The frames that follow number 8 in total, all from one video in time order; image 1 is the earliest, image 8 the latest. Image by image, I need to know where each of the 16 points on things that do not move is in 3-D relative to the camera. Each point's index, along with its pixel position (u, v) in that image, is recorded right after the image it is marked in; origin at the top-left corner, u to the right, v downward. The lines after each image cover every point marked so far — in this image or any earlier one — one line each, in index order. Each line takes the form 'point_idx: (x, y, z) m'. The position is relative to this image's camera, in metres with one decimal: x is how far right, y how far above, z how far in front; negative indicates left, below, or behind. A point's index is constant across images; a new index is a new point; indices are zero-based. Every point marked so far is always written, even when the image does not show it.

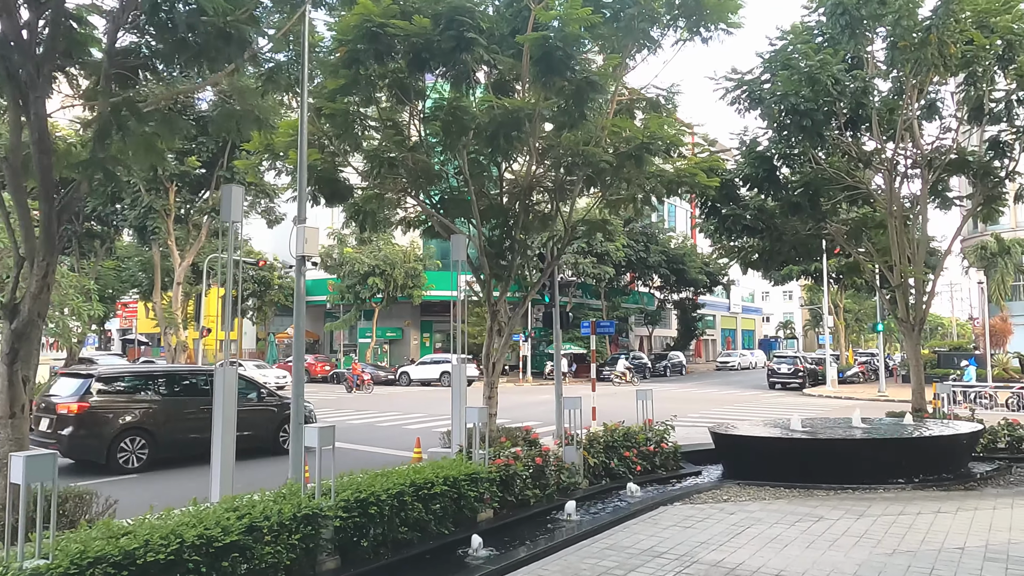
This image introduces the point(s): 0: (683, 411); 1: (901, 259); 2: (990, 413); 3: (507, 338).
0: (+4.5, -3.2, +20.0) m
1: (+6.8, +0.5, +13.3) m
2: (+11.8, -3.1, +18.8) m
3: (-0.1, -0.7, +11.2) m
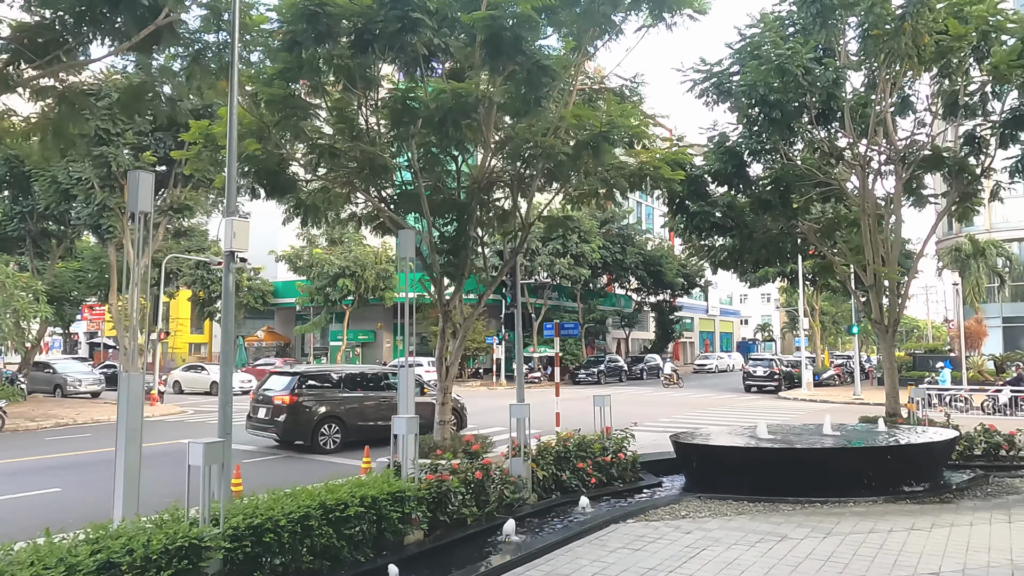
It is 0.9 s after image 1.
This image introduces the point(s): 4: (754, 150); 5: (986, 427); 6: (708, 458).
0: (+3.7, -3.3, +19.4) m
1: (+6.1, +0.5, +12.9) m
2: (+11.0, -3.1, +18.4) m
3: (-0.7, -0.7, +10.5) m
4: (+4.1, +2.2, +12.7) m
5: (+6.0, -1.8, +9.7) m
6: (+2.0, -1.8, +7.9) m
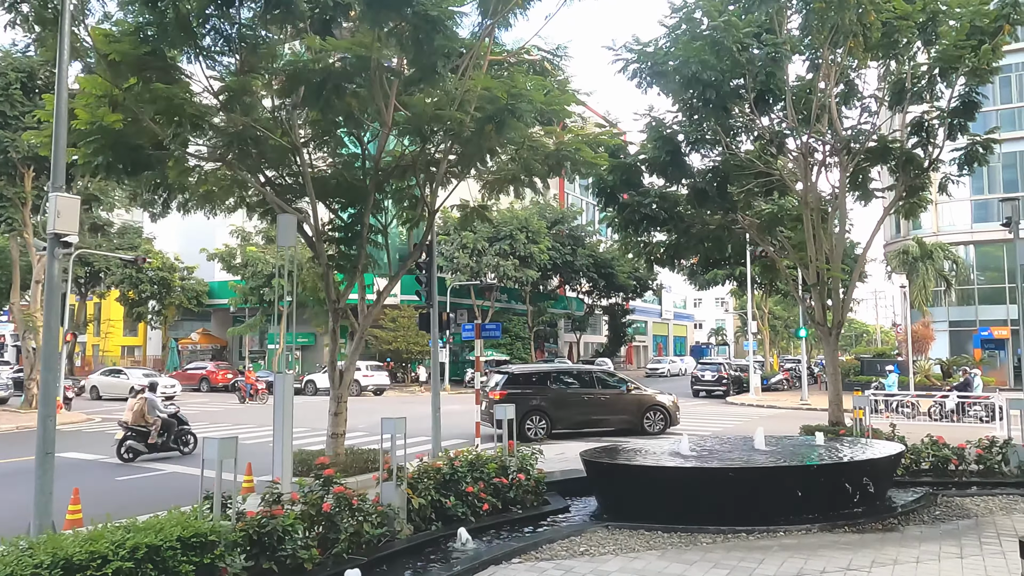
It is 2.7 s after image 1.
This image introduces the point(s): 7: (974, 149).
0: (+2.0, -3.3, +18.4) m
1: (+4.8, +0.5, +12.0) m
2: (+9.4, -3.2, +17.8) m
3: (-1.9, -0.6, +9.3) m
4: (+2.8, +2.3, +11.7) m
5: (+4.9, -1.7, +8.8) m
6: (+1.0, -1.7, +6.8) m
7: (+7.1, +2.1, +11.6) m
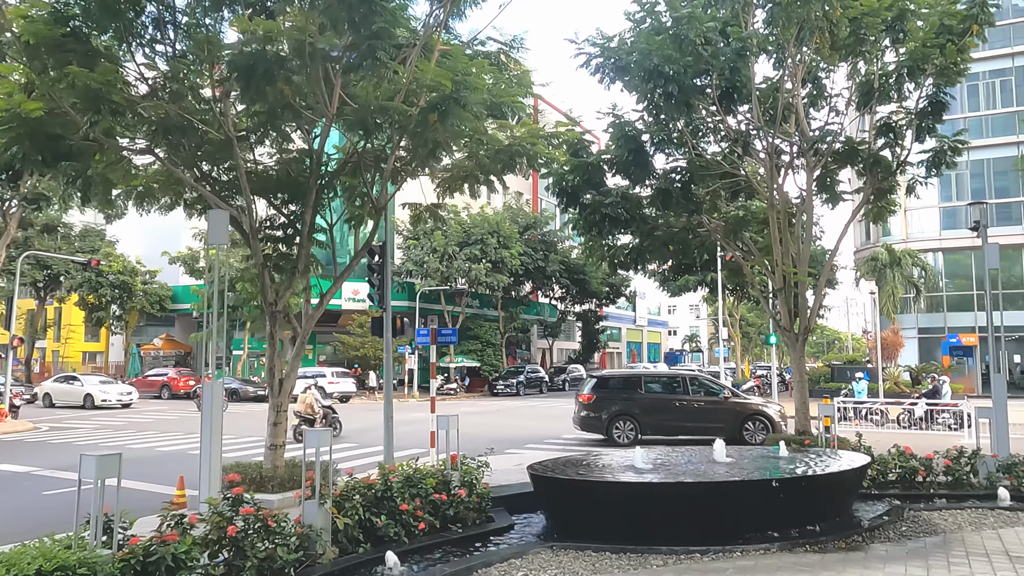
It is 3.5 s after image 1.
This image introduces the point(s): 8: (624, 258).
0: (+1.2, -3.4, +18.0) m
1: (+4.2, +0.4, +11.7) m
2: (+8.5, -3.3, +17.6) m
3: (-2.4, -0.7, +8.8) m
4: (+2.2, +2.2, +11.3) m
5: (+4.3, -1.8, +8.5) m
6: (+0.5, -1.7, +6.4) m
7: (+6.4, +2.1, +11.4) m
8: (+1.8, +0.5, +12.5) m
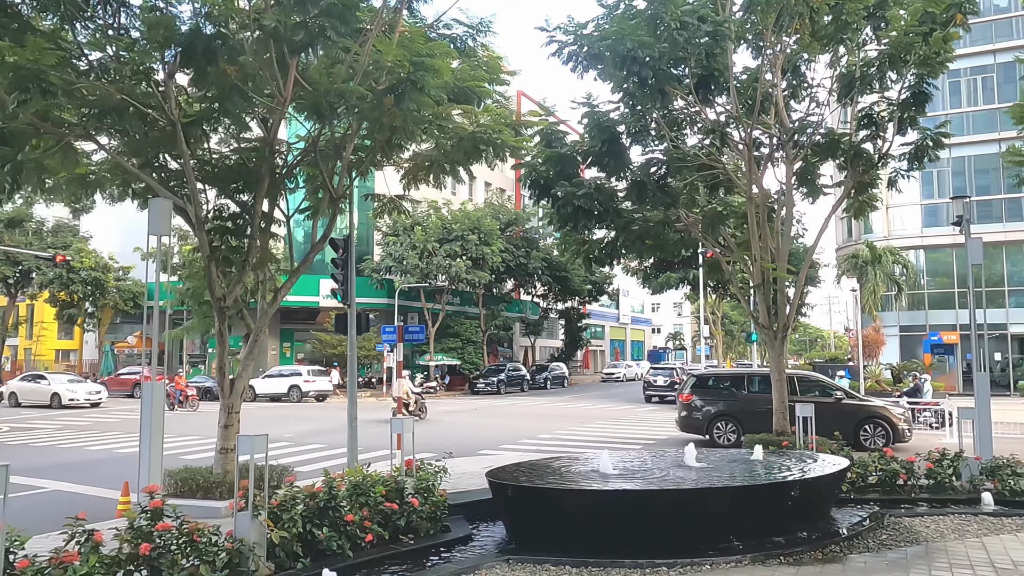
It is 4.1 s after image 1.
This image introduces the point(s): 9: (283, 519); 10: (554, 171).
0: (+0.6, -3.3, +17.6) m
1: (+3.7, +0.5, +11.3) m
2: (+8.0, -3.2, +17.3) m
3: (-2.8, -0.6, +8.3) m
4: (+1.8, +2.3, +10.9) m
5: (+3.9, -1.7, +8.1) m
6: (+0.1, -1.7, +5.9) m
7: (+6.0, +2.1, +11.1) m
8: (+1.4, +0.6, +12.2) m
9: (-1.6, -1.6, +5.2) m
10: (+0.6, +1.7, +11.0) m
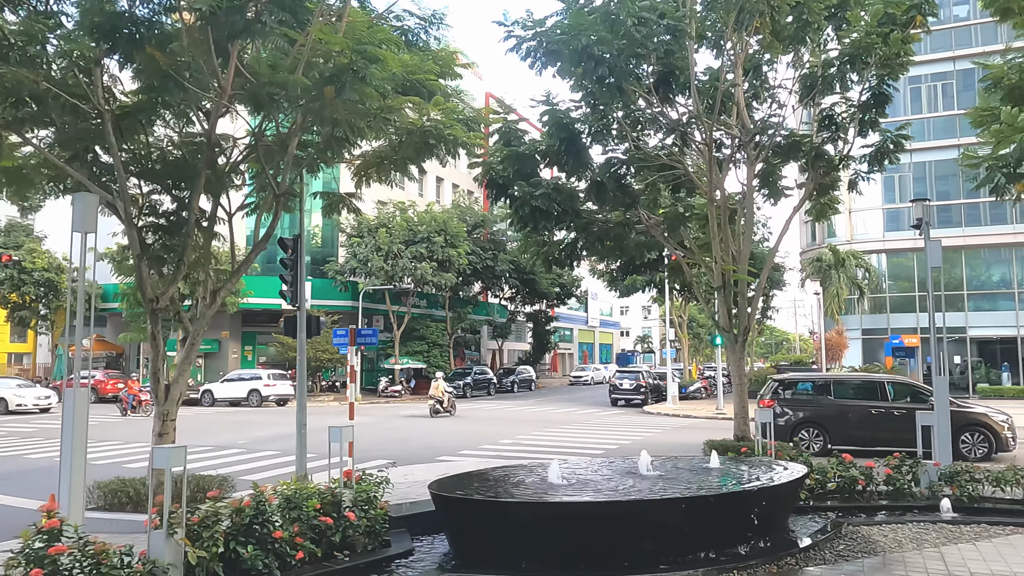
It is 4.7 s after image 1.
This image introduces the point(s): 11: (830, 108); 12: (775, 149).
0: (-0.3, -3.4, +17.3) m
1: (+3.1, +0.5, +11.1) m
2: (+7.1, -3.3, +17.3) m
3: (-3.3, -0.6, +7.9) m
4: (+1.2, +2.2, +10.7) m
5: (+3.4, -1.8, +8.0) m
6: (-0.3, -1.7, +5.6) m
7: (+5.4, +2.1, +11.0) m
8: (+0.7, +0.5, +11.9) m
9: (-1.9, -1.6, +4.8) m
10: (0.0, +1.7, +10.8) m
11: (+4.7, +2.6, +11.2) m
12: (+3.9, +2.1, +11.4) m
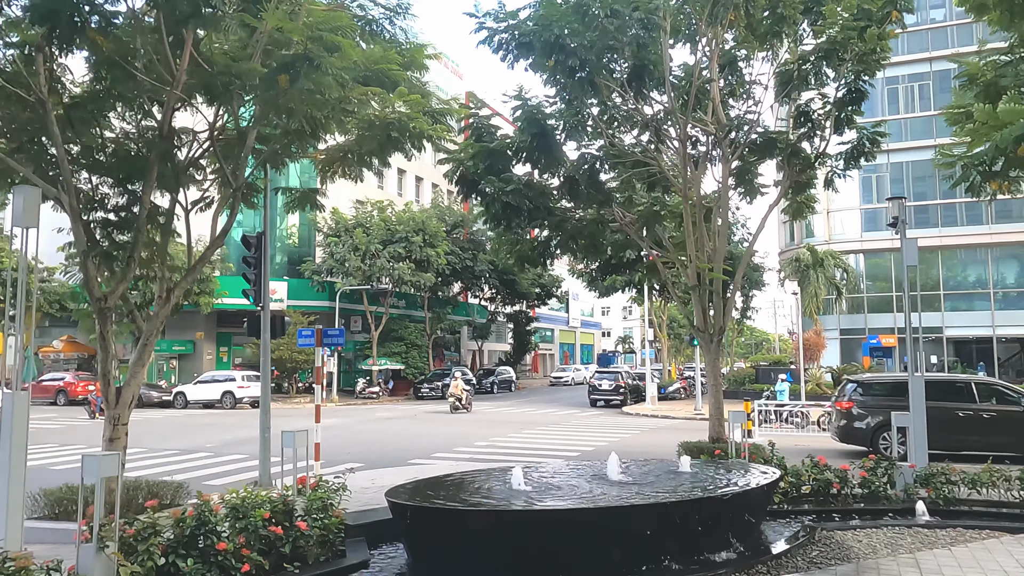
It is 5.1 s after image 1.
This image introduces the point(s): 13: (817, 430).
0: (-0.8, -3.3, +17.0) m
1: (+2.7, +0.5, +11.0) m
2: (+6.6, -3.3, +17.2) m
3: (-3.7, -0.6, +7.6) m
4: (+0.8, +2.3, +10.5) m
5: (+3.1, -1.8, +7.8) m
6: (-0.6, -1.7, +5.4) m
7: (+5.0, +2.1, +10.9) m
8: (+0.3, +0.5, +11.7) m
9: (-2.2, -1.5, +4.5) m
10: (-0.4, +1.7, +10.5) m
11: (+4.3, +2.7, +11.1) m
12: (+3.5, +2.1, +11.2) m
13: (+7.0, -3.2, +17.4) m
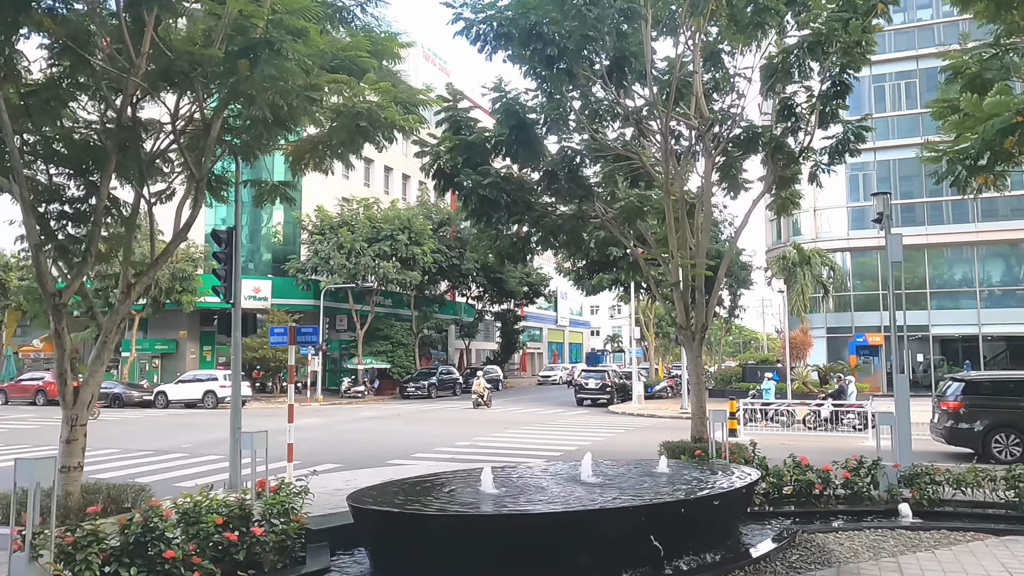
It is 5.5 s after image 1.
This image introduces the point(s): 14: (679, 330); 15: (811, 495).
0: (-1.2, -3.3, +16.8) m
1: (+2.4, +0.5, +10.8) m
2: (+6.2, -3.3, +17.1) m
3: (-3.9, -0.6, +7.3) m
4: (+0.5, +2.3, +10.3) m
5: (+2.8, -1.7, +7.6) m
6: (-0.8, -1.6, +5.1) m
7: (+4.7, +2.1, +10.7) m
8: (0.0, +0.6, +11.4) m
9: (-2.4, -1.5, +4.2) m
10: (-0.7, +1.7, +10.3) m
11: (+4.0, +2.7, +10.9) m
12: (+3.2, +2.2, +11.0) m
13: (+6.6, -3.2, +17.2) m
14: (+2.4, -0.6, +10.8) m
15: (+2.9, -2.0, +7.2) m
